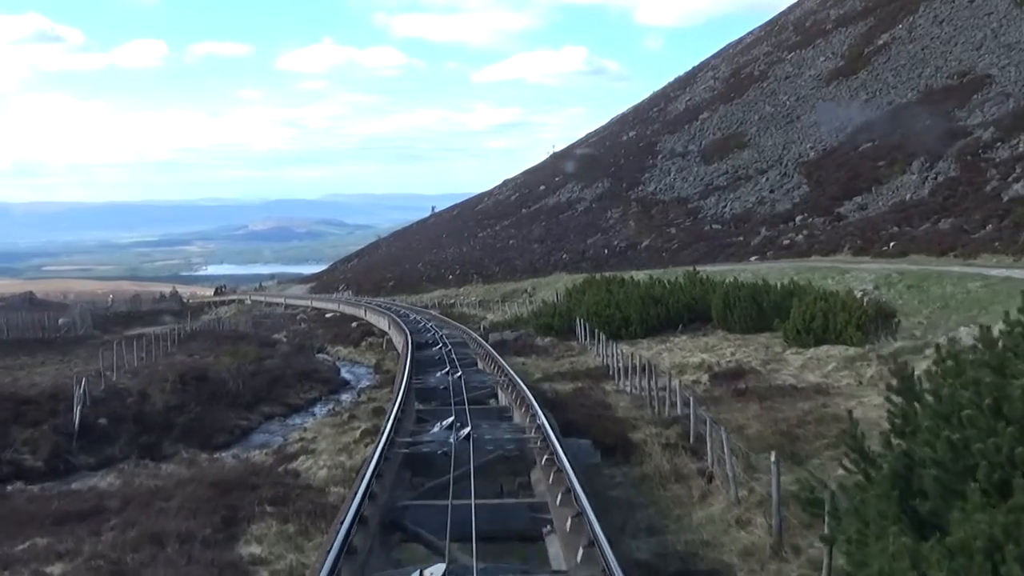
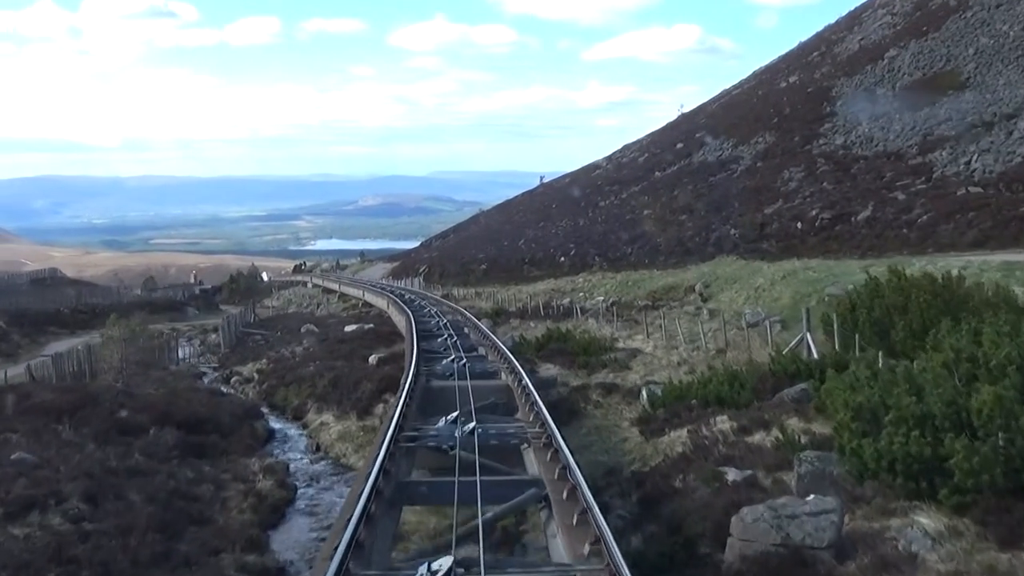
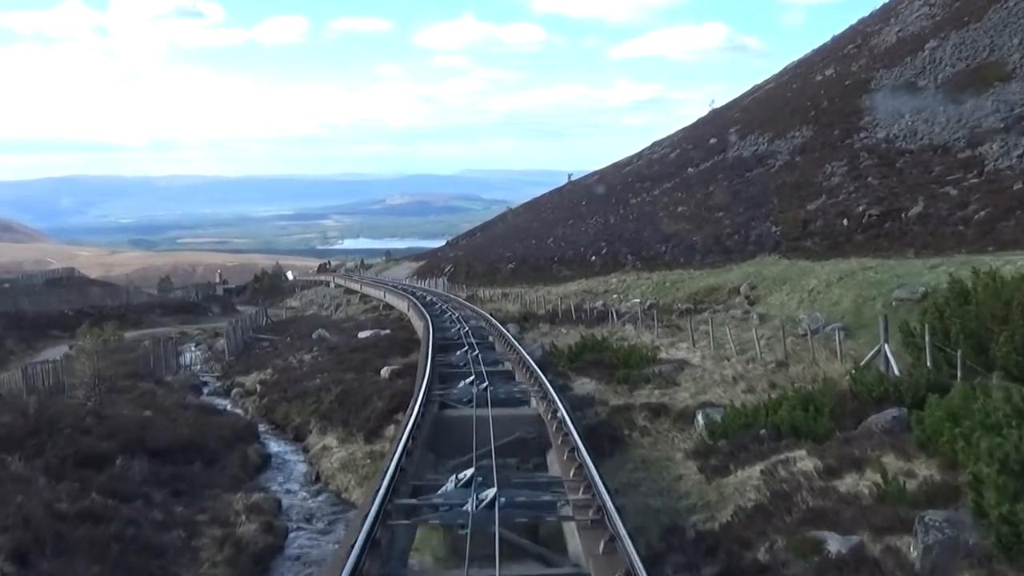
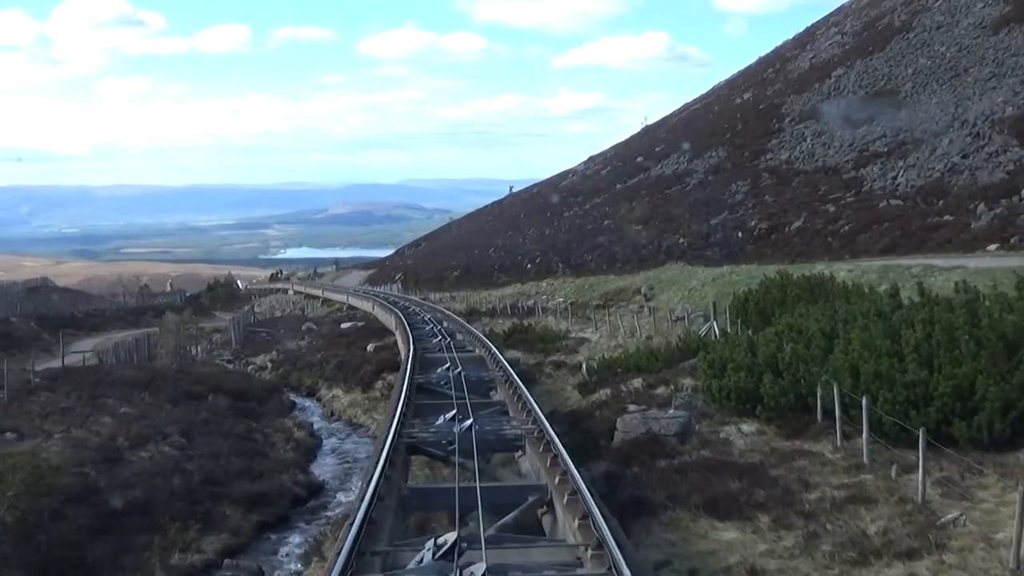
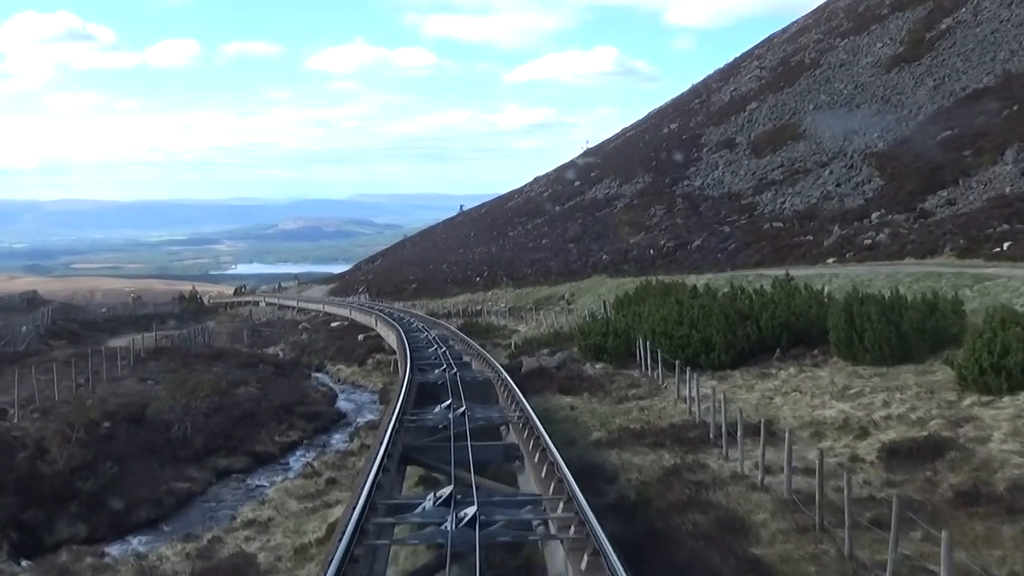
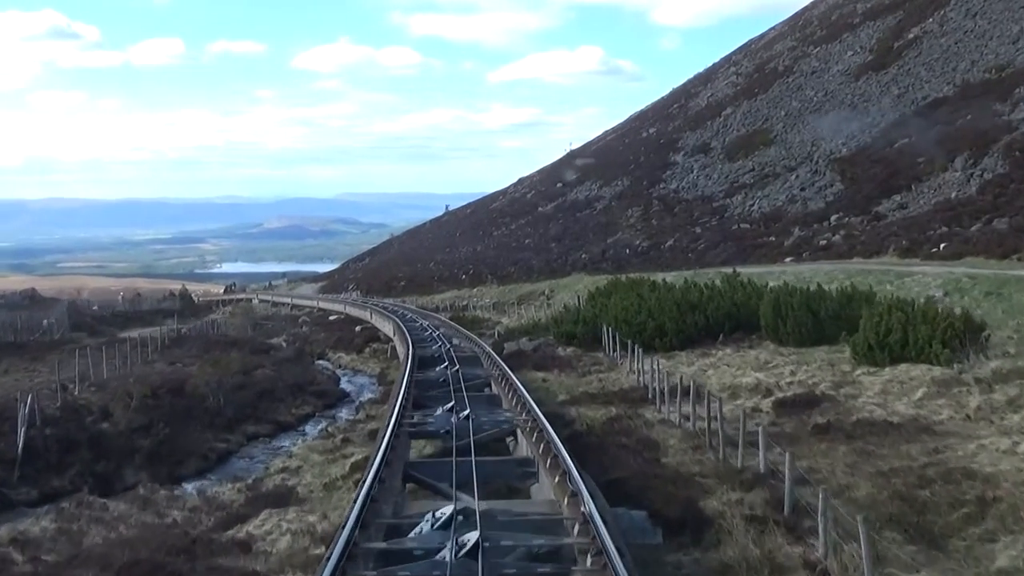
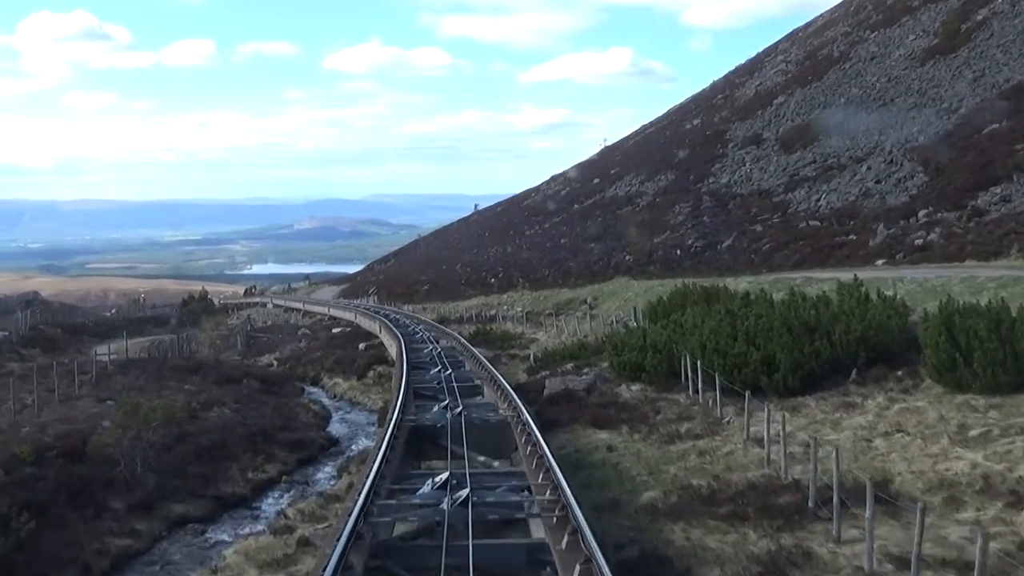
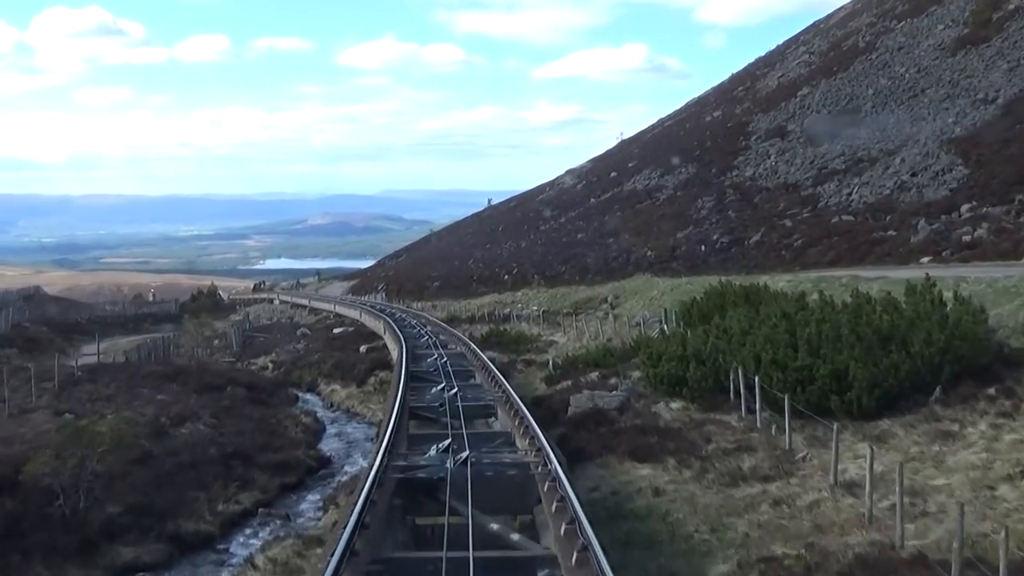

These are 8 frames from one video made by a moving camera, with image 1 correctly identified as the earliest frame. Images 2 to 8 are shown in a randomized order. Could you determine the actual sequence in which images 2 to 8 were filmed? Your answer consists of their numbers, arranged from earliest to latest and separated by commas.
6, 5, 7, 8, 4, 2, 3
